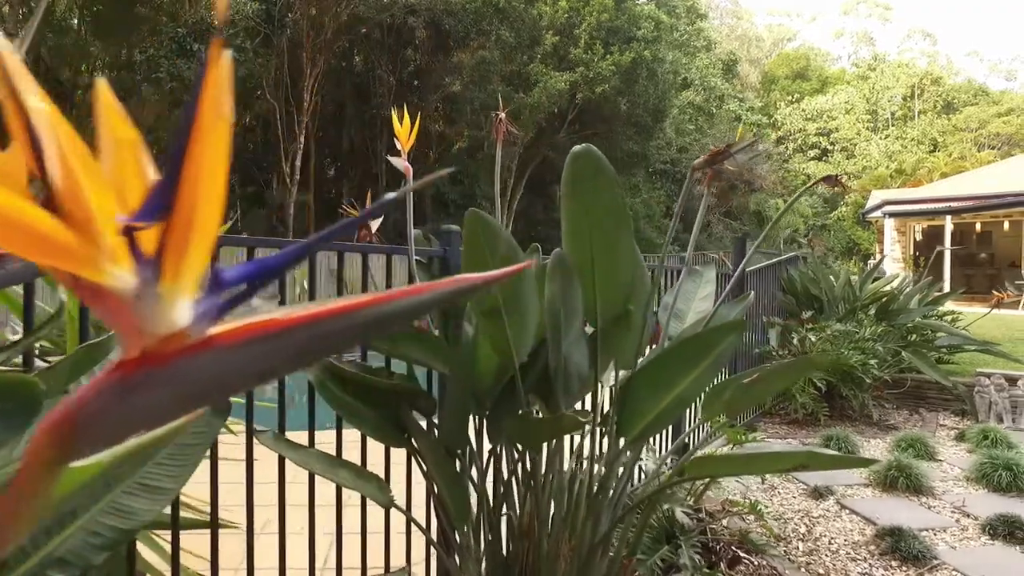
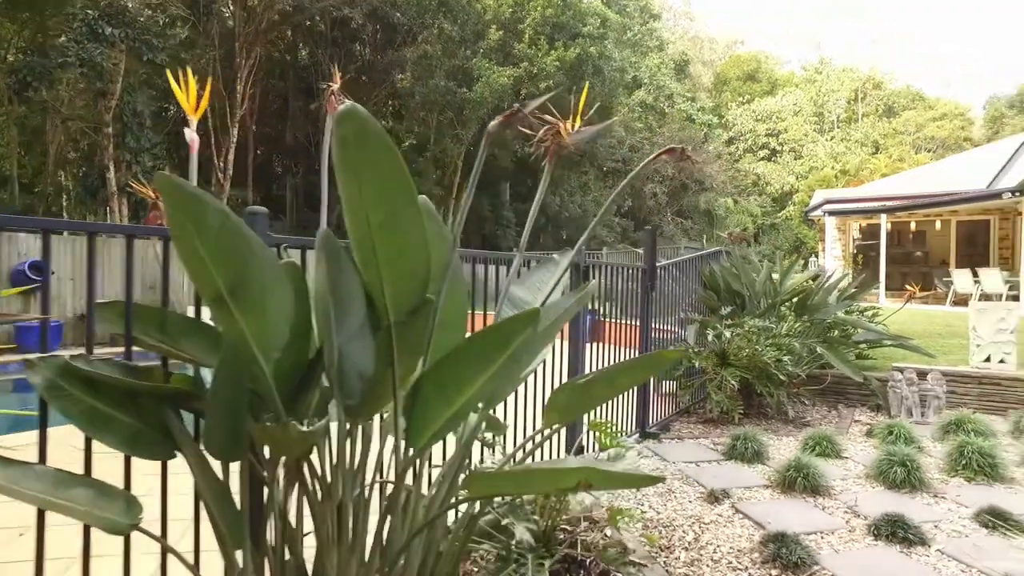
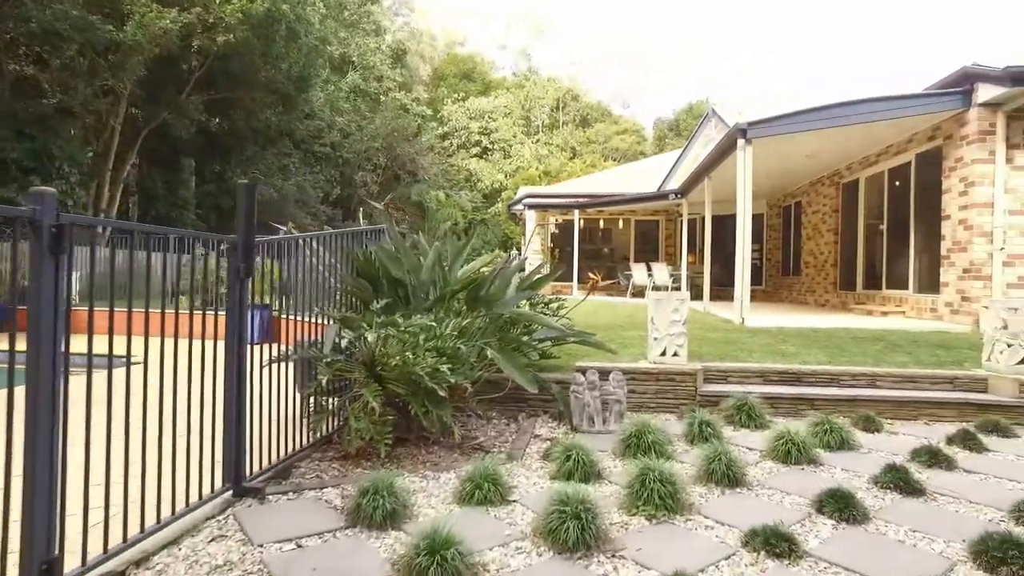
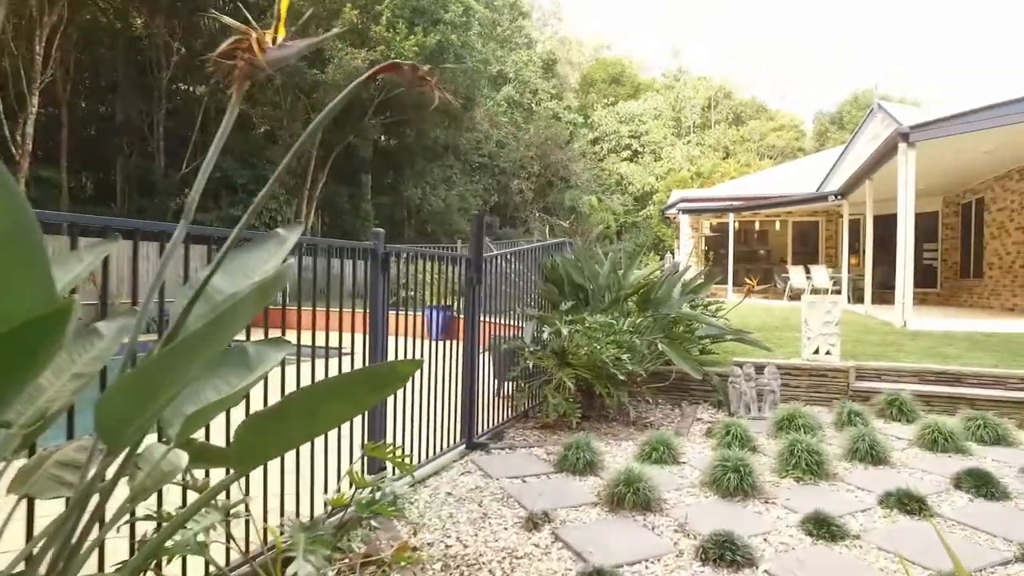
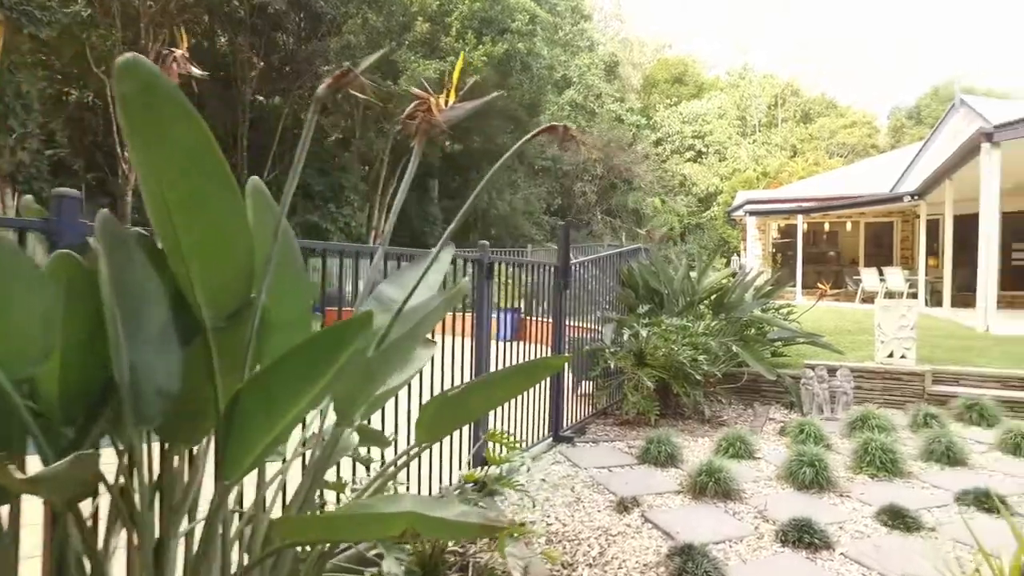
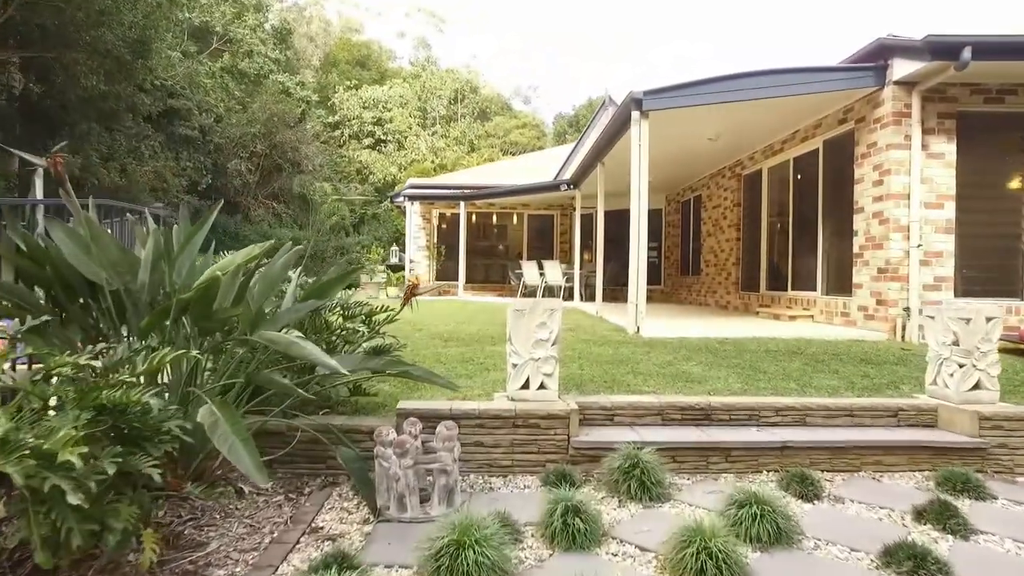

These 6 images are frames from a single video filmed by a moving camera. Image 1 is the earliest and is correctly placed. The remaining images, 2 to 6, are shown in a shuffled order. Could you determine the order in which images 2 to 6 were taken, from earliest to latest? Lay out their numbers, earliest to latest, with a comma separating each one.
2, 5, 4, 3, 6
